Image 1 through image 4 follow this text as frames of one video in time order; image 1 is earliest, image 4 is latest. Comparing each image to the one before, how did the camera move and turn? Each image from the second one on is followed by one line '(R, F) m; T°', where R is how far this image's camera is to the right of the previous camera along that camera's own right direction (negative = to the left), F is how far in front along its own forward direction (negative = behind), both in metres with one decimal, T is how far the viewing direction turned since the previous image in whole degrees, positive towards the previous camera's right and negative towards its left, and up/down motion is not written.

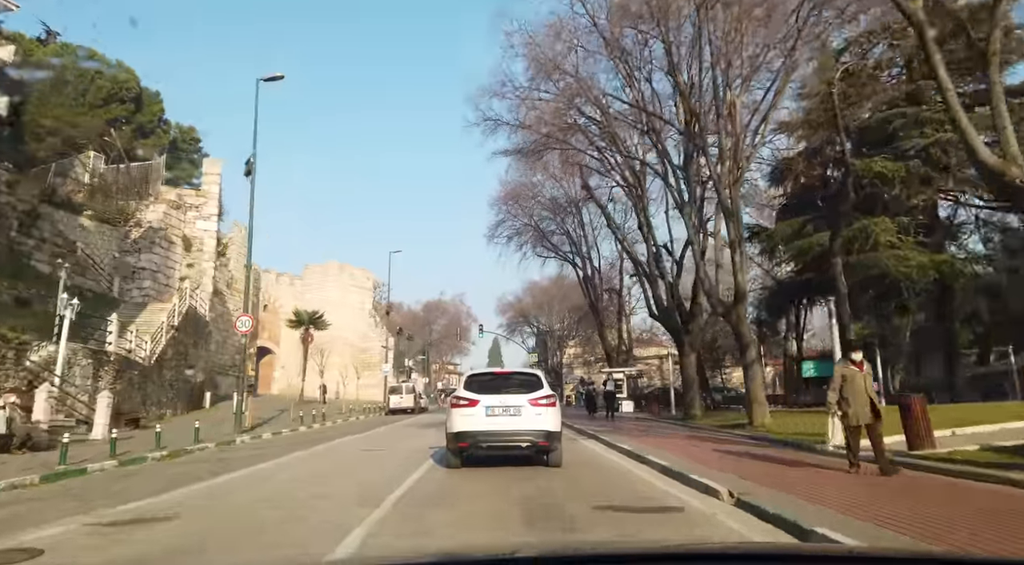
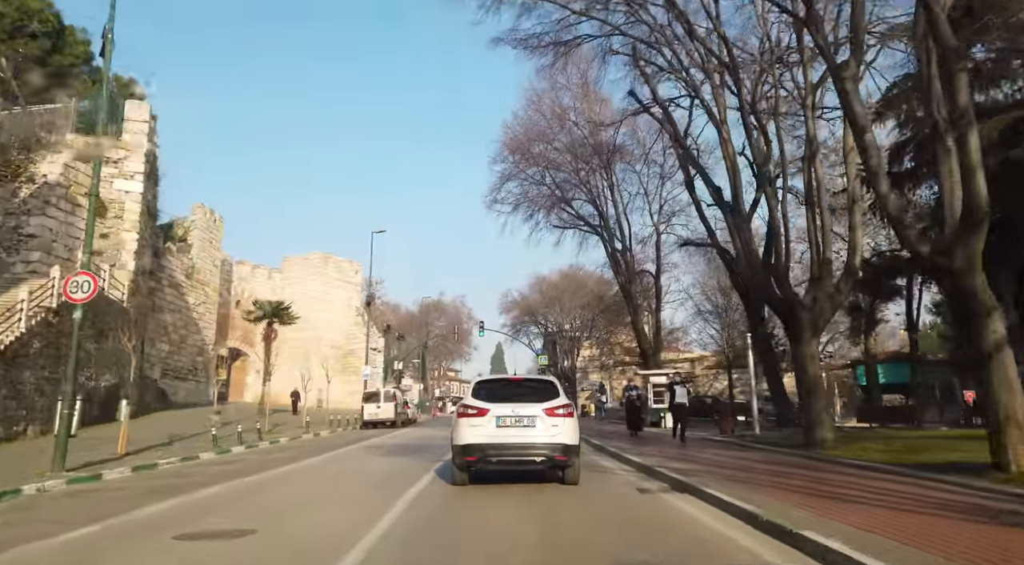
(-0.2, +7.7) m; 0°
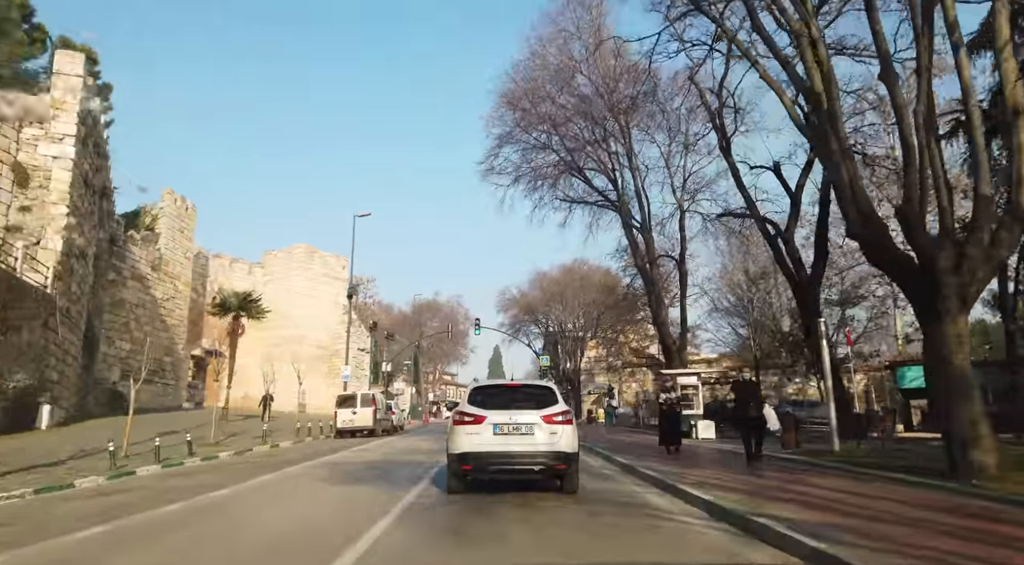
(0.0, +4.2) m; 0°
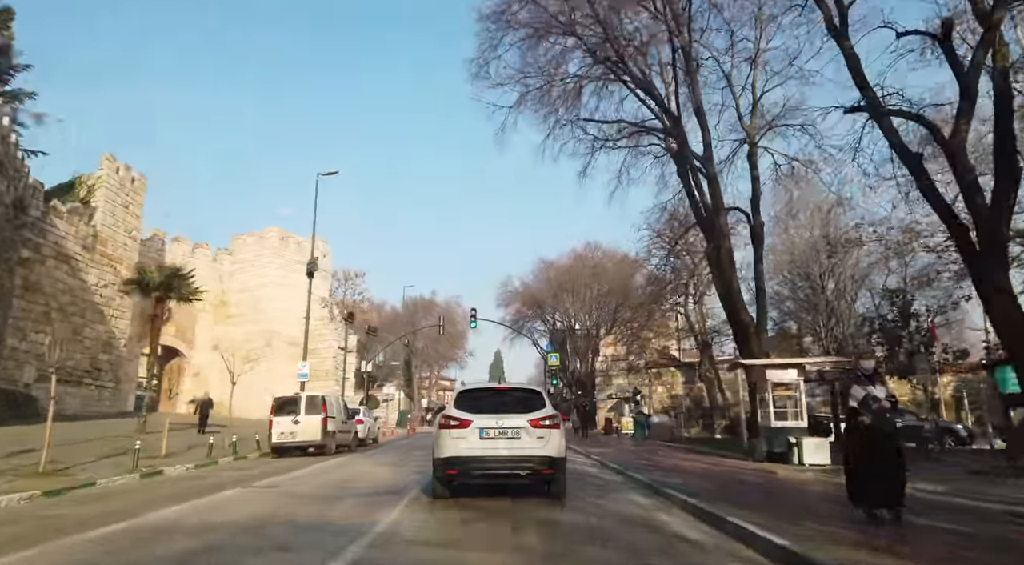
(0.0, +7.1) m; 0°
